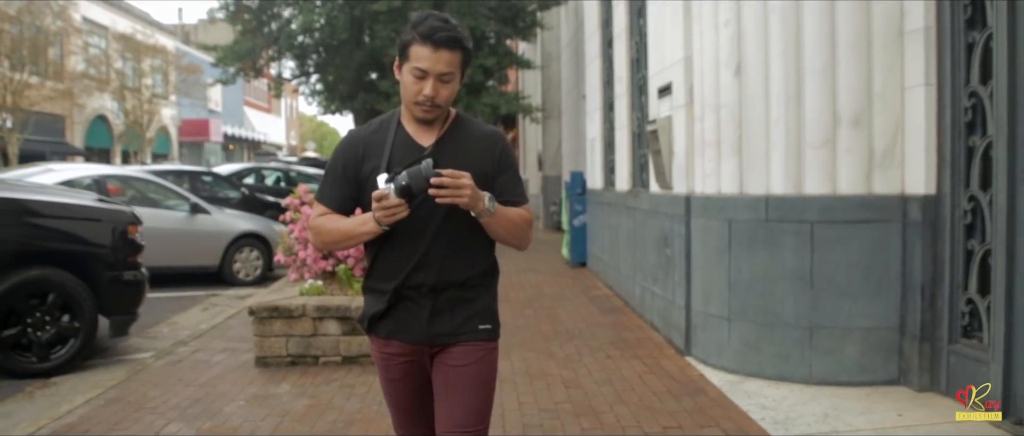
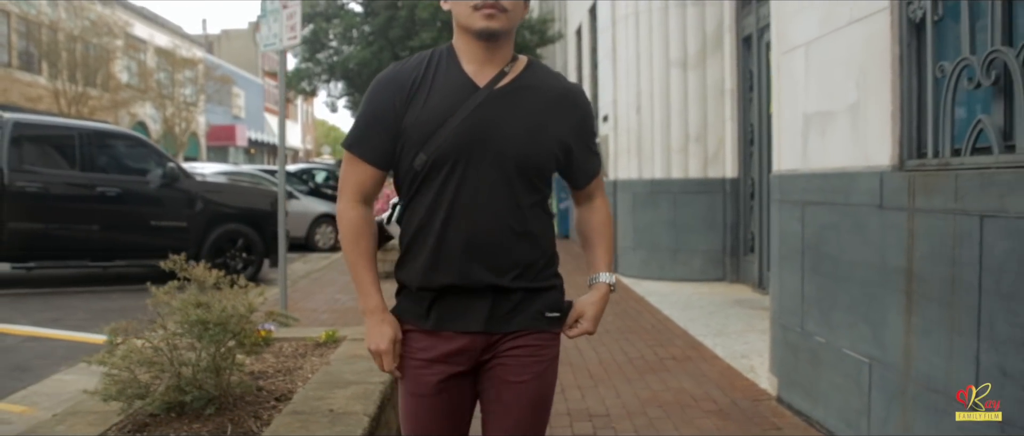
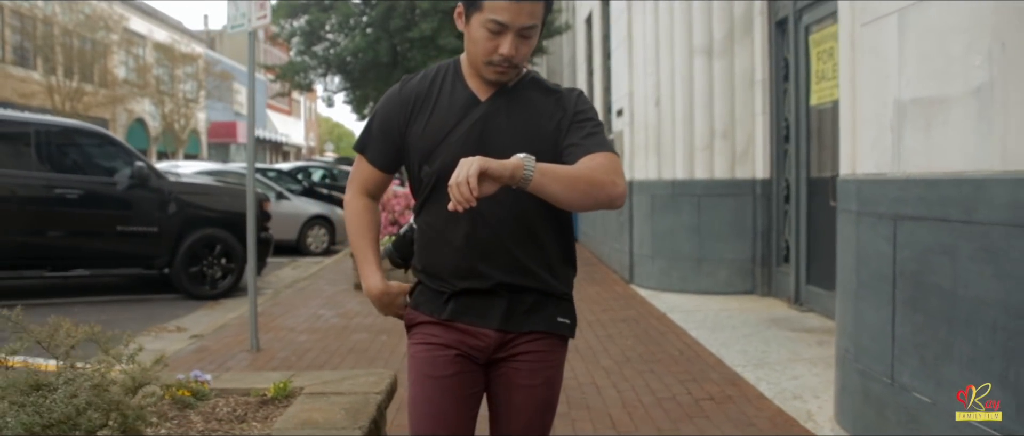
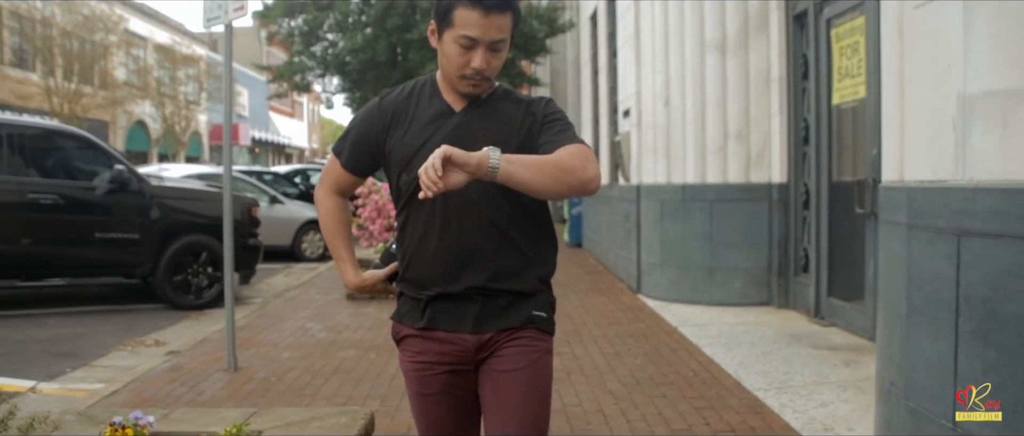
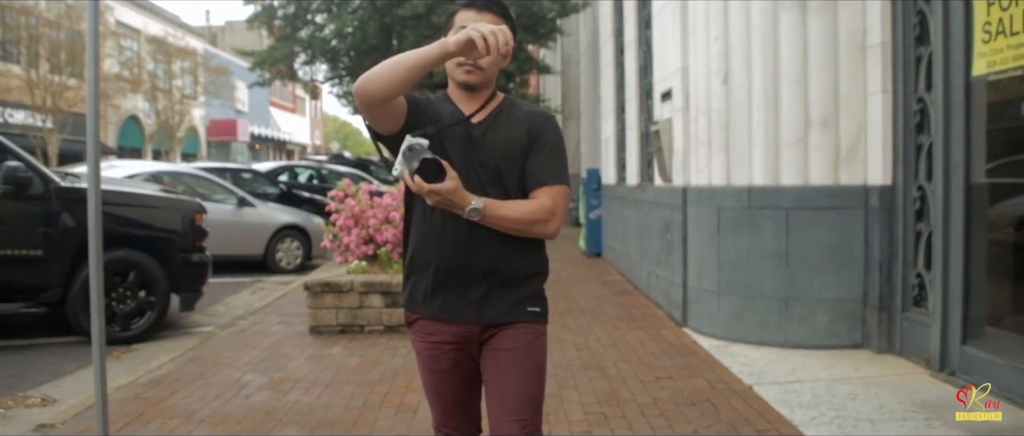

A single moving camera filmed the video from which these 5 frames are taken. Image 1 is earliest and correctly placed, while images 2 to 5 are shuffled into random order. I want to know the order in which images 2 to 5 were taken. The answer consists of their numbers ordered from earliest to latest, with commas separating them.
5, 4, 3, 2
